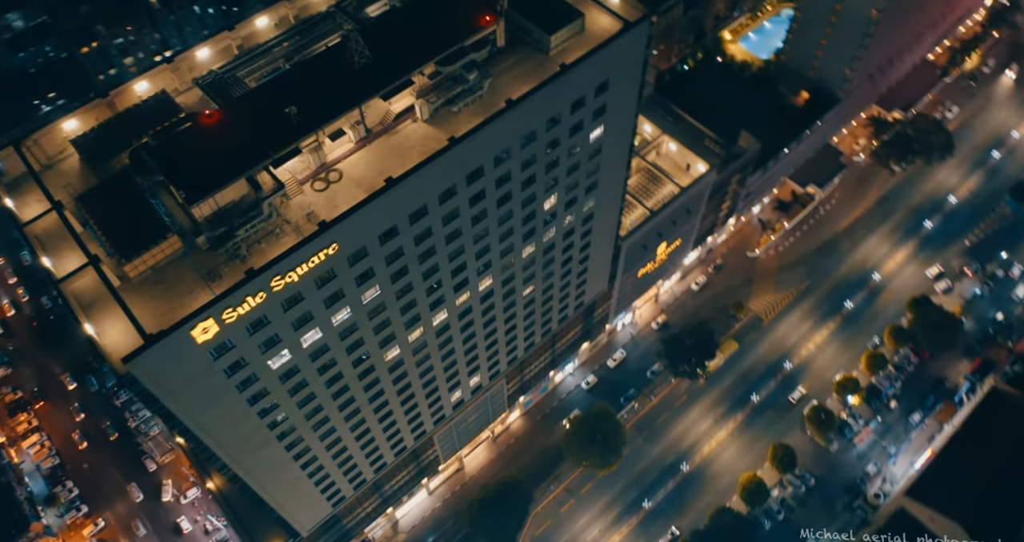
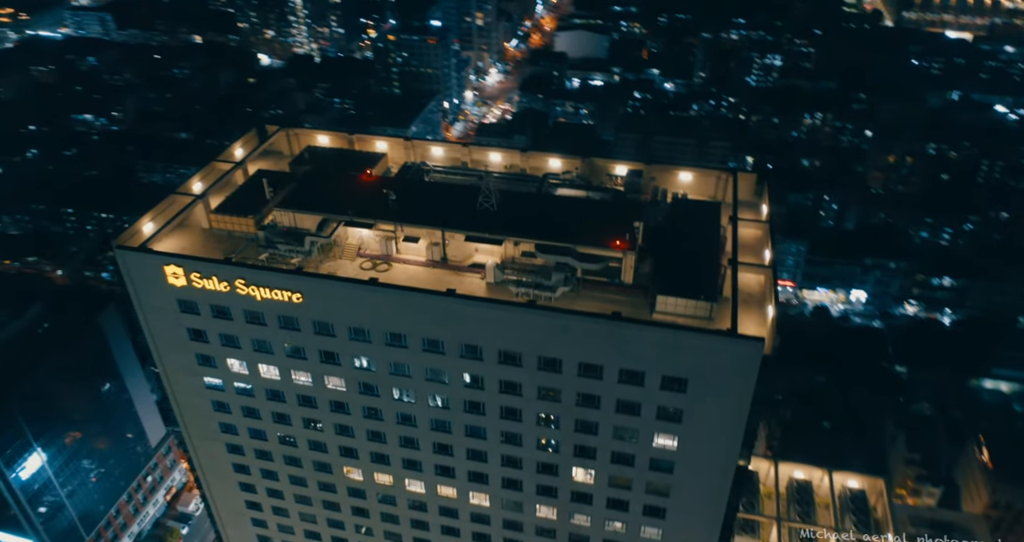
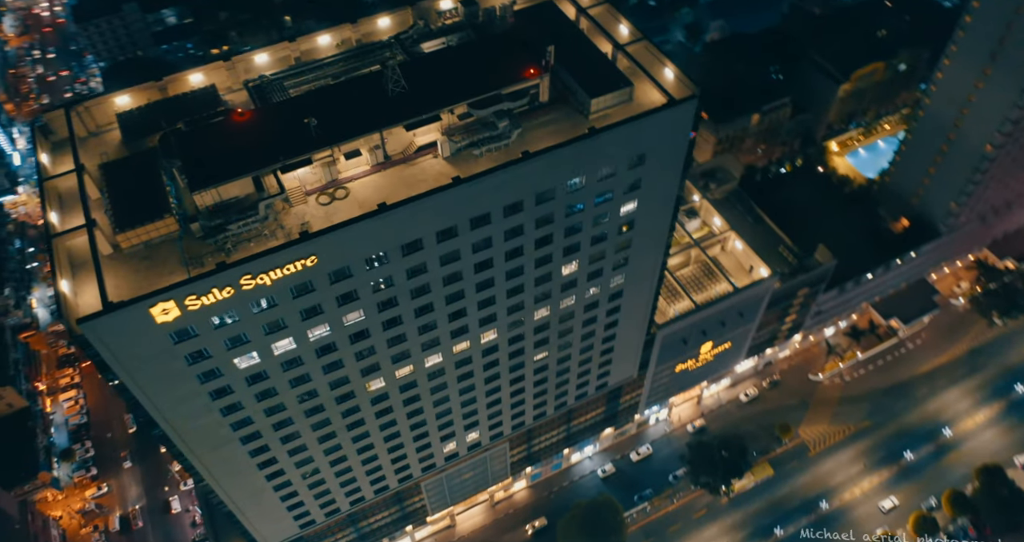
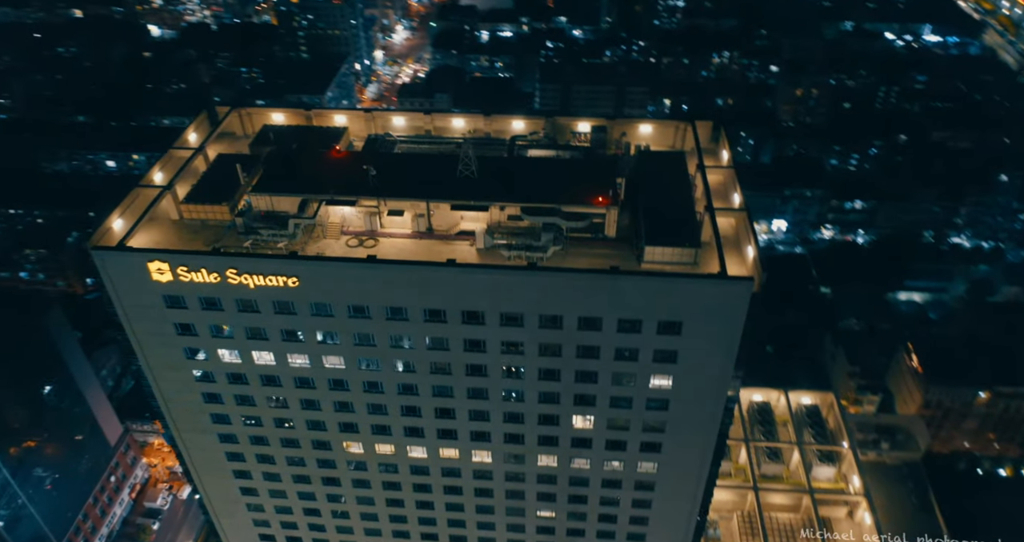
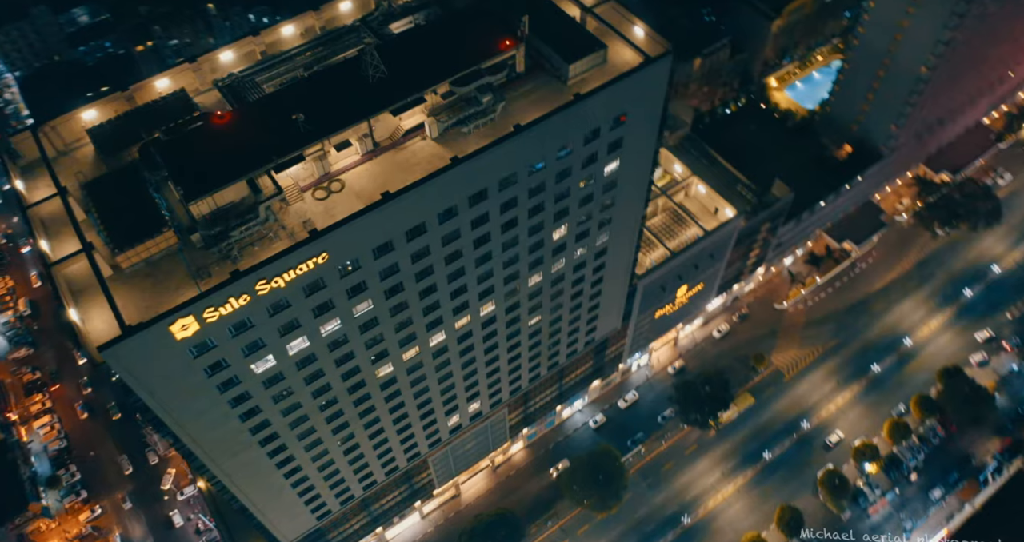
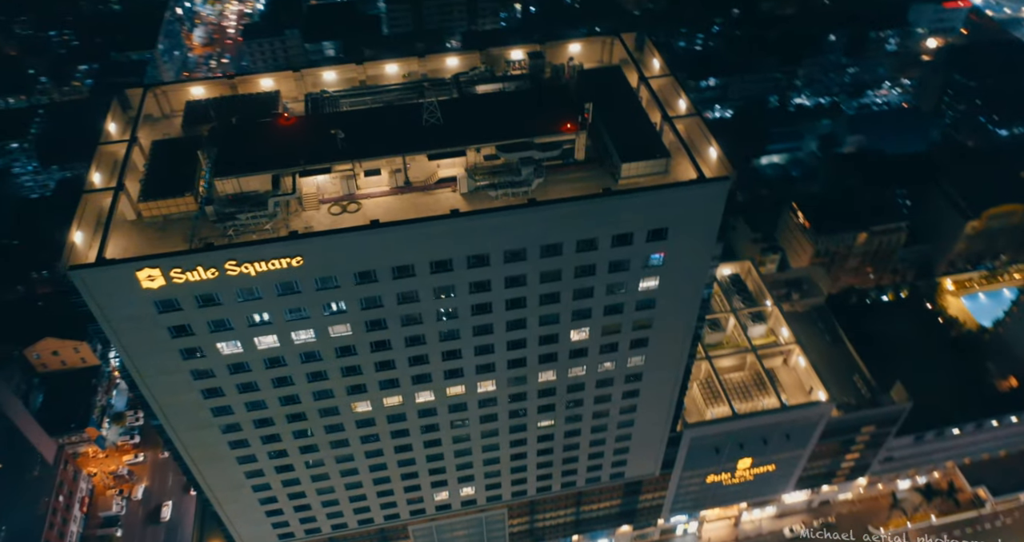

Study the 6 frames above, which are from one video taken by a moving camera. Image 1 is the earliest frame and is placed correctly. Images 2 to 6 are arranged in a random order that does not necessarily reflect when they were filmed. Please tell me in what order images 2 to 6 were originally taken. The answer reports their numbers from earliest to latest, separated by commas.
5, 3, 6, 4, 2
